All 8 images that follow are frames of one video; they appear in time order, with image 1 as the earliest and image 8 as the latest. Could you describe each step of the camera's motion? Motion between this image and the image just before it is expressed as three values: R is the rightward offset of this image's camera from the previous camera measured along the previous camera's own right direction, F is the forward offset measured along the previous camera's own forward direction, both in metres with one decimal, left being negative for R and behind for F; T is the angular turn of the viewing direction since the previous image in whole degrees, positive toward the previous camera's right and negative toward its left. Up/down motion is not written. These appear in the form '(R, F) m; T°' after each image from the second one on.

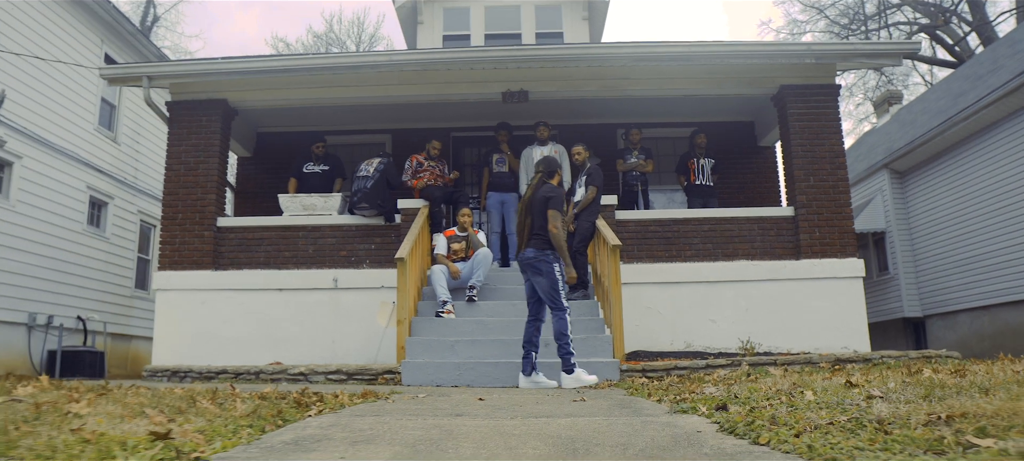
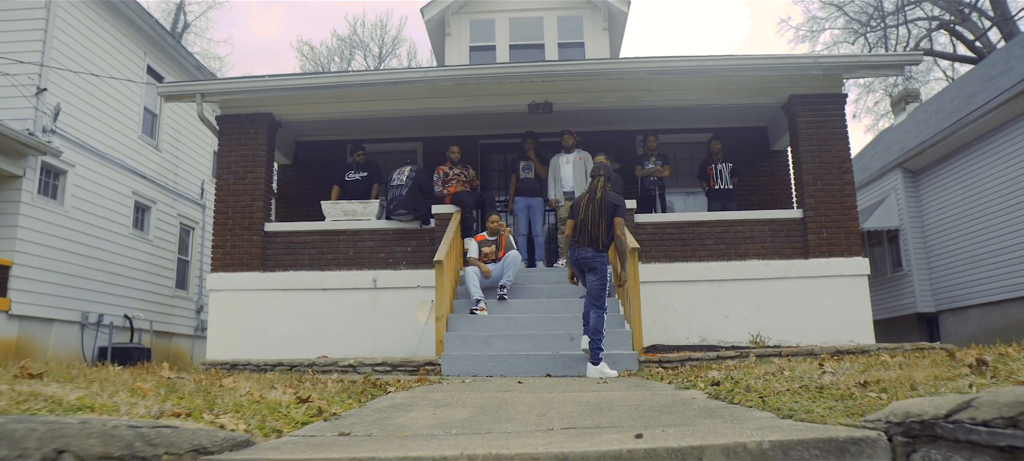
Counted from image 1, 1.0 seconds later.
(-0.1, -0.7) m; -2°
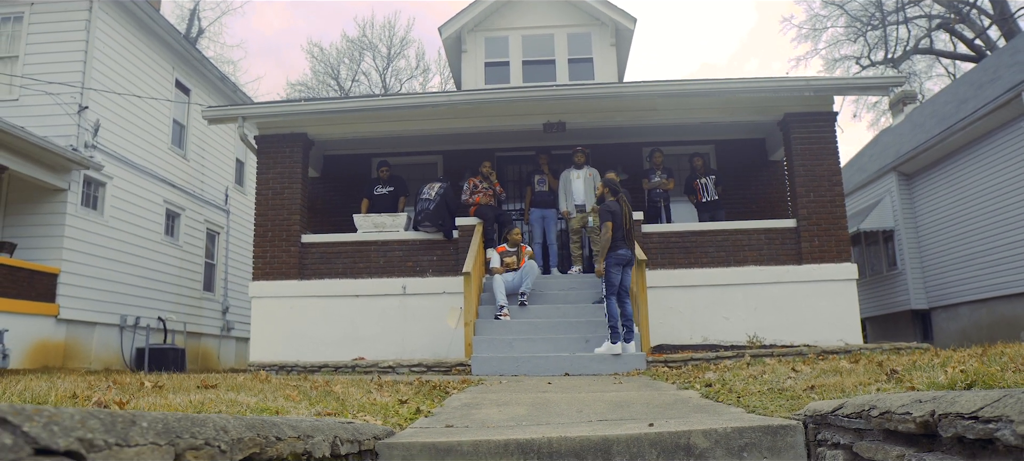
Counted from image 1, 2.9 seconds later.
(-0.2, -0.9) m; 0°
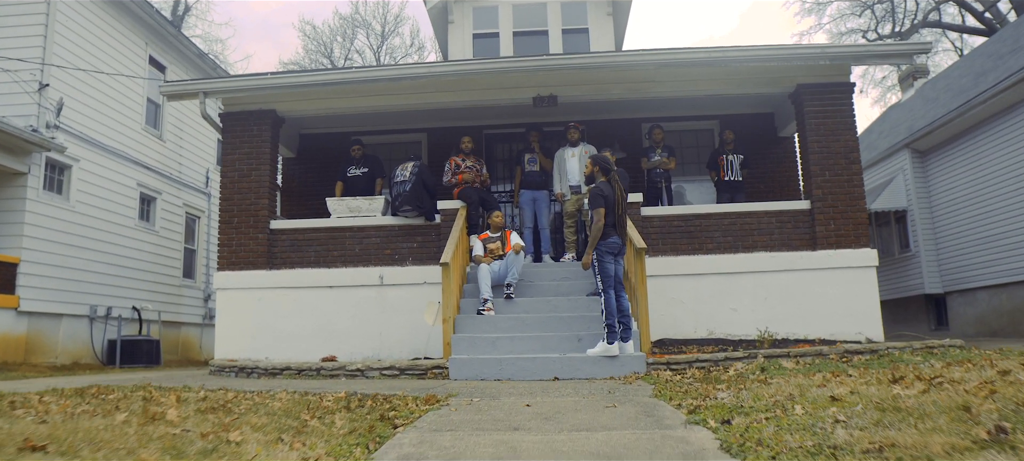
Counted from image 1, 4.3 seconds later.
(+0.2, +0.9) m; 0°
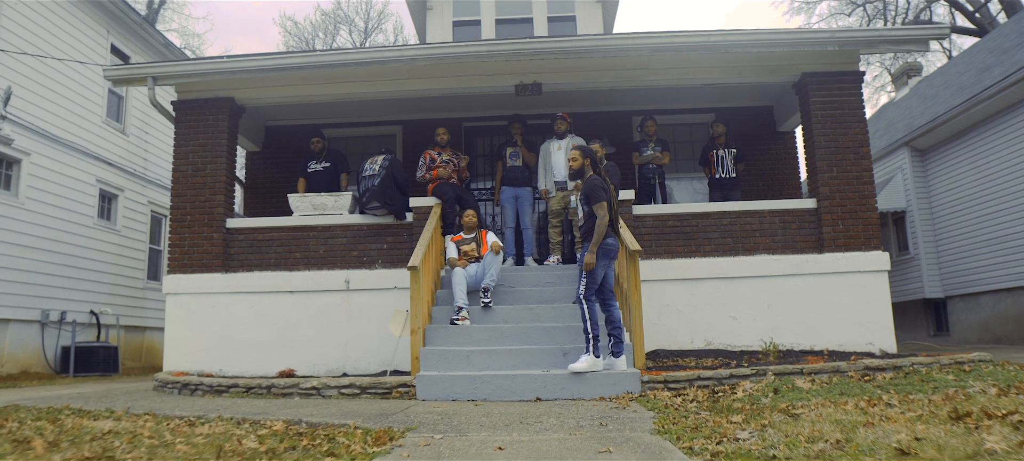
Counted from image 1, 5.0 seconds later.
(+0.1, +0.8) m; +1°
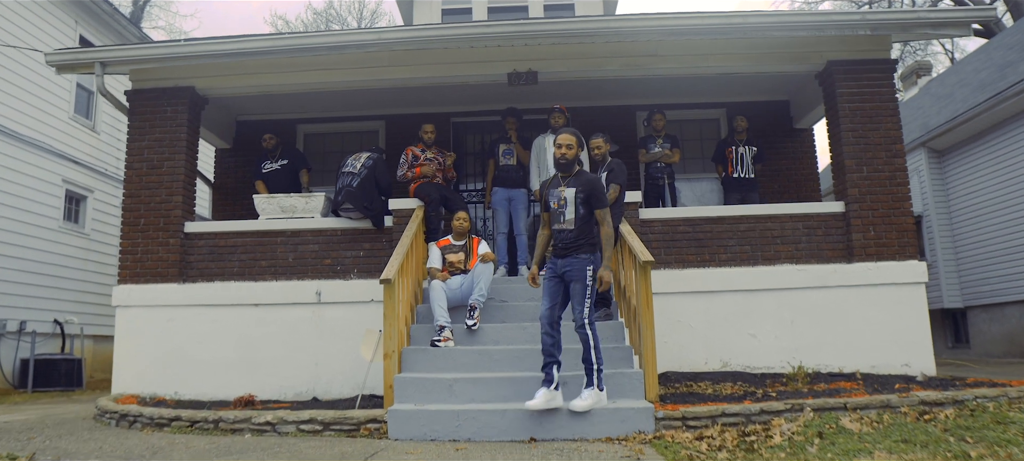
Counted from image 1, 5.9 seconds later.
(0.0, +1.0) m; 0°
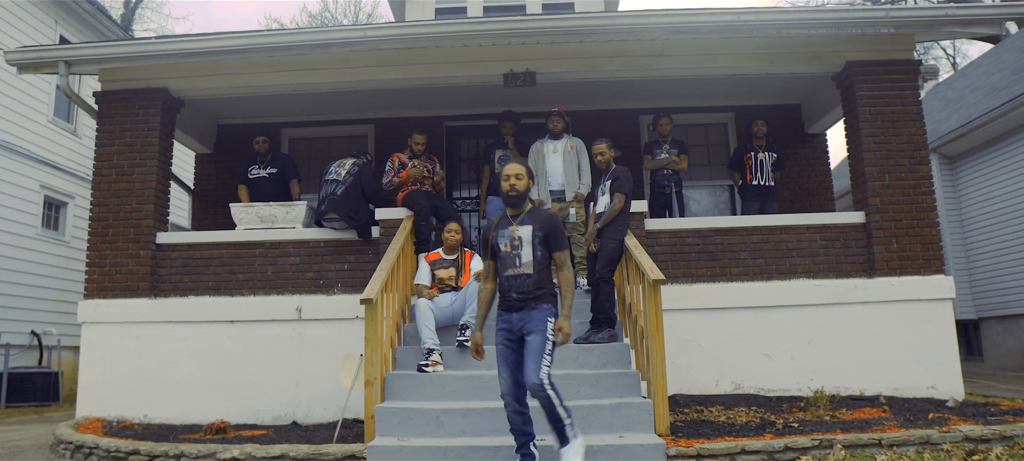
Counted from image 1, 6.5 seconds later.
(0.0, +0.6) m; 0°
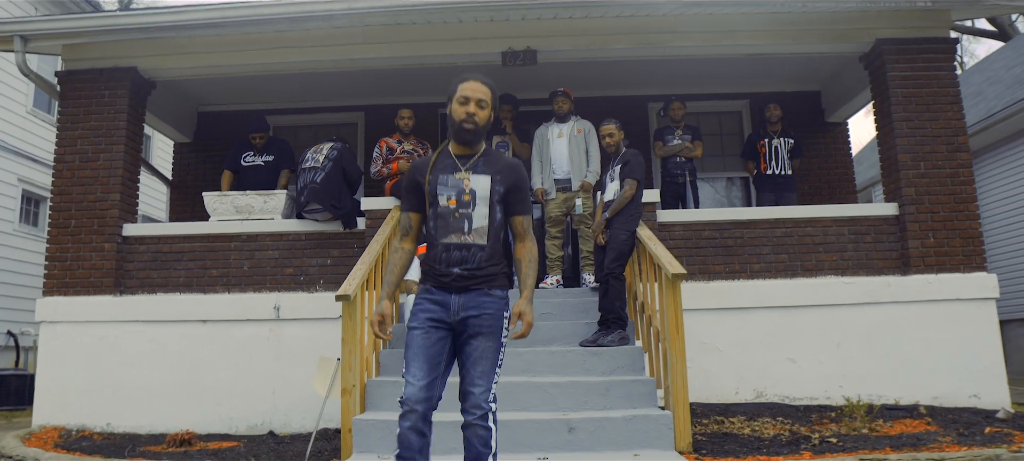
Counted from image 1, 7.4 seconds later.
(0.0, +0.7) m; 0°
